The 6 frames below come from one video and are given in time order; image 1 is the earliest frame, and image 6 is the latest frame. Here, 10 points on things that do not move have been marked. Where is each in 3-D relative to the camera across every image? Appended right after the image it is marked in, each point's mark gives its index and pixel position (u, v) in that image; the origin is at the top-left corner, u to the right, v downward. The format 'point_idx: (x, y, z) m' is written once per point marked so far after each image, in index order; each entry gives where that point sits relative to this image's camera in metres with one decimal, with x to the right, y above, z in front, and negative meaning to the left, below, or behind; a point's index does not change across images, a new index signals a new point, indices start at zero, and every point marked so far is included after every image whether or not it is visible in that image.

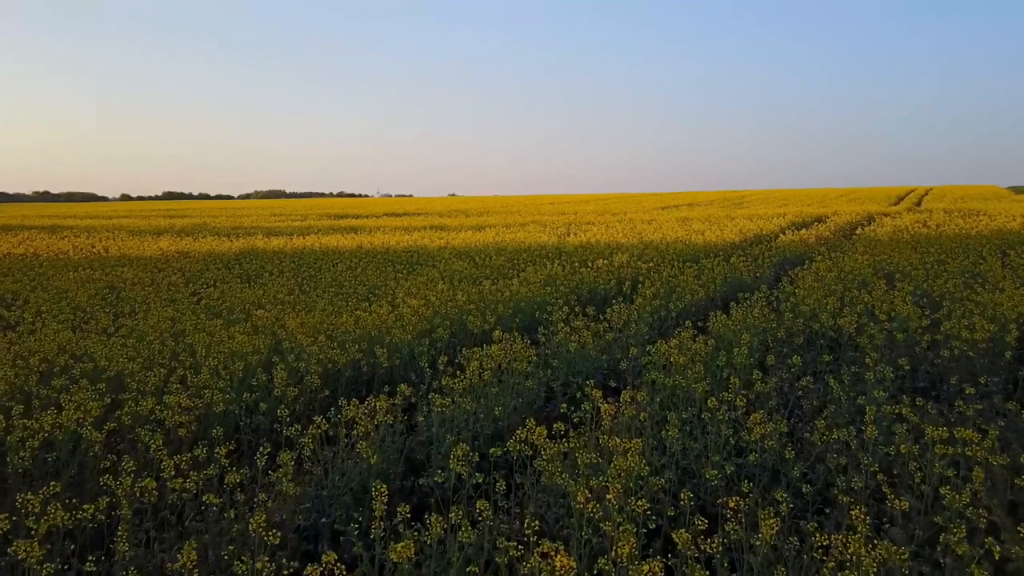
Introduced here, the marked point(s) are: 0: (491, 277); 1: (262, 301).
0: (-0.4, +0.2, +11.7) m
1: (-3.8, -0.2, +10.0) m
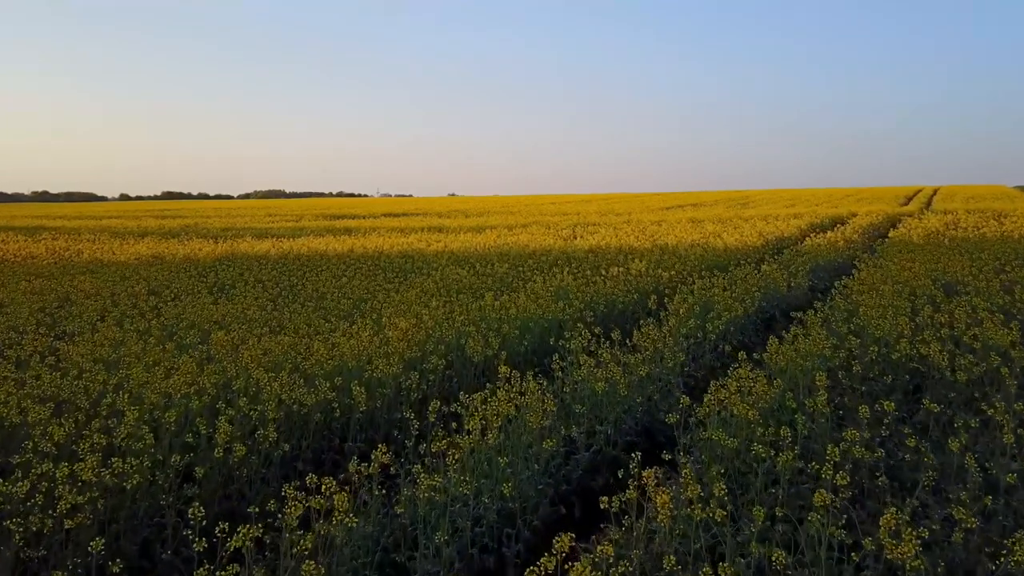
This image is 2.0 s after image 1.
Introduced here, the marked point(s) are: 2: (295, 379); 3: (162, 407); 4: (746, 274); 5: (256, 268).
0: (-0.3, 0.0, +10.3) m
1: (-3.7, -0.4, +8.6) m
2: (-2.0, -0.9, +6.0) m
3: (-2.8, -0.9, +5.2) m
4: (+4.0, +0.3, +11.4) m
5: (-5.4, +0.4, +13.9) m
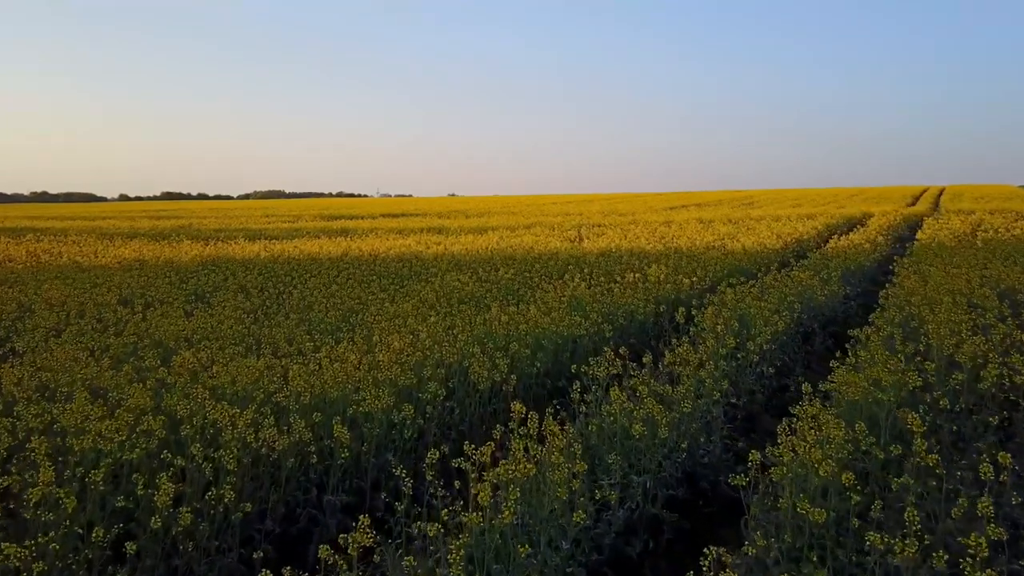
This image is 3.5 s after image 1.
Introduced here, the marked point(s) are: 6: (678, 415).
0: (-0.2, -0.1, +9.3) m
1: (-3.6, -0.5, +7.6) m
2: (-1.9, -1.0, +5.0) m
3: (-2.6, -1.1, +4.2) m
4: (+4.1, +0.1, +10.4) m
5: (-5.3, +0.3, +12.9) m
6: (+1.3, -0.9, +5.0) m
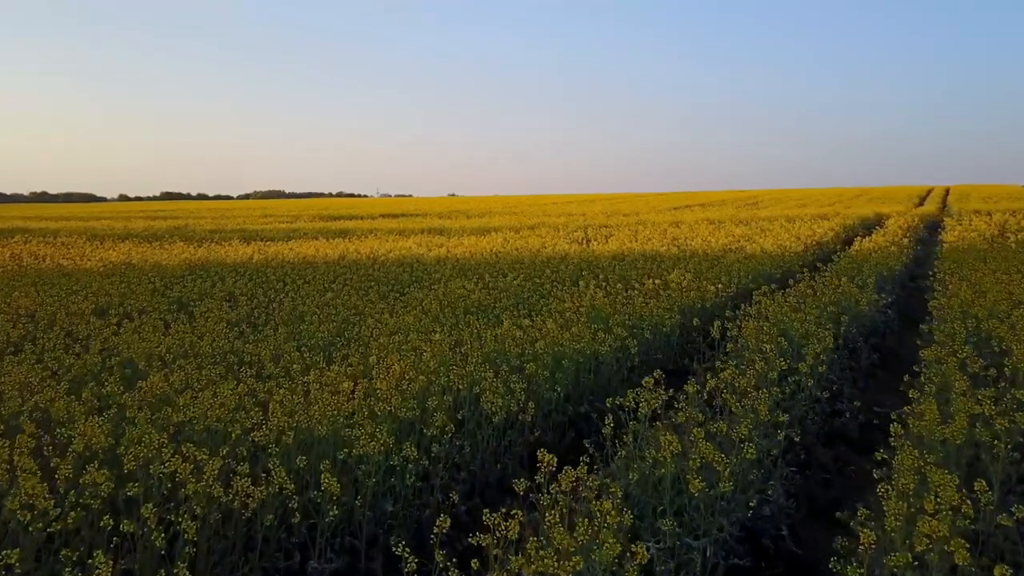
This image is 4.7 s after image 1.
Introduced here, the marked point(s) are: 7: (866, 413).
0: (0.0, -0.3, +8.4) m
1: (-3.4, -0.7, +6.7) m
2: (-1.7, -1.1, +4.1) m
3: (-2.5, -1.2, +3.3) m
4: (+4.3, 0.0, +9.5) m
5: (-5.1, +0.2, +12.0) m
6: (+1.4, -1.1, +4.2) m
7: (+3.4, -1.2, +6.3) m
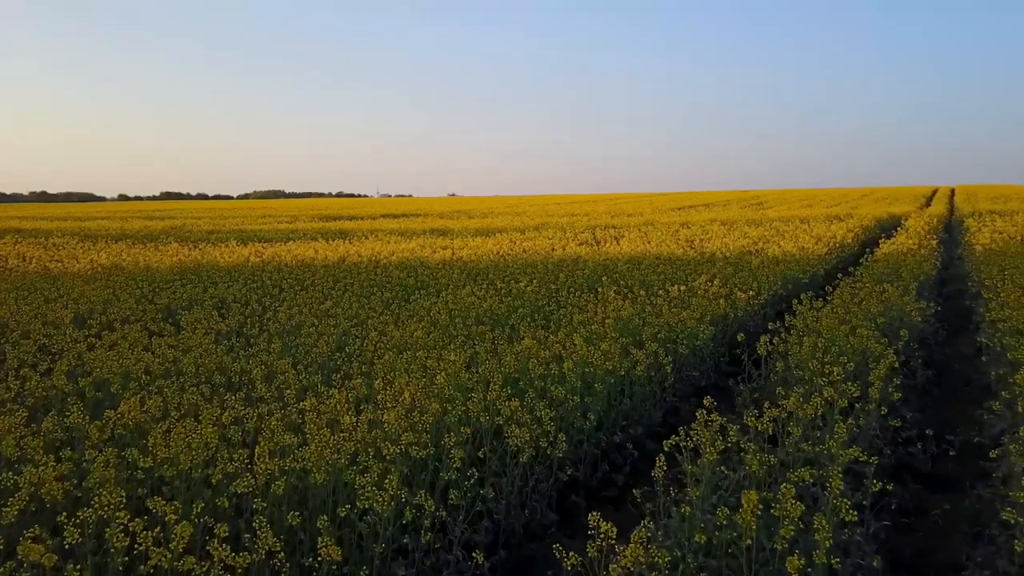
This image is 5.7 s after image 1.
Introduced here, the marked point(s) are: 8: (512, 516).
0: (+0.2, -0.4, +7.7) m
1: (-3.2, -0.8, +6.0) m
2: (-1.5, -1.2, +3.4) m
3: (-2.3, -1.3, +2.6) m
4: (+4.5, -0.1, +8.8) m
5: (-4.9, +0.1, +11.3) m
6: (+1.6, -1.2, +3.4) m
7: (+3.6, -1.3, +5.5) m
8: (0.0, -1.5, +4.3) m
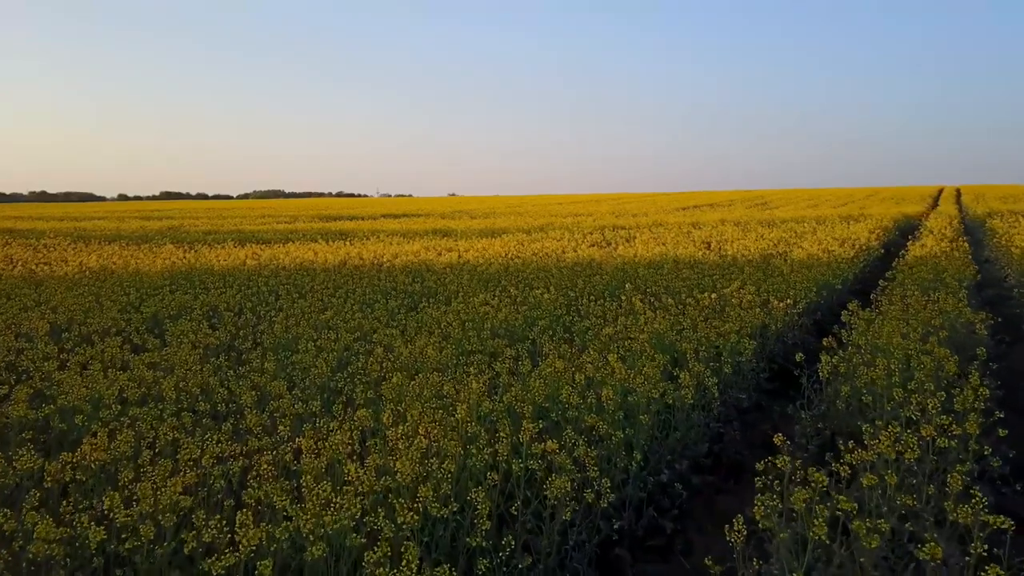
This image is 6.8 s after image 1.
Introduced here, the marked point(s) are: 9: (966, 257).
0: (+0.4, -0.5, +6.9) m
1: (-3.0, -0.9, +5.2) m
2: (-1.3, -1.3, +2.6) m
3: (-2.1, -1.4, +1.8) m
4: (+4.7, -0.2, +8.0) m
5: (-4.7, 0.0, +10.5) m
6: (+1.8, -1.3, +2.6) m
7: (+3.8, -1.4, +4.8) m
8: (+0.2, -1.6, +3.5) m
9: (+9.5, +0.6, +13.7) m
